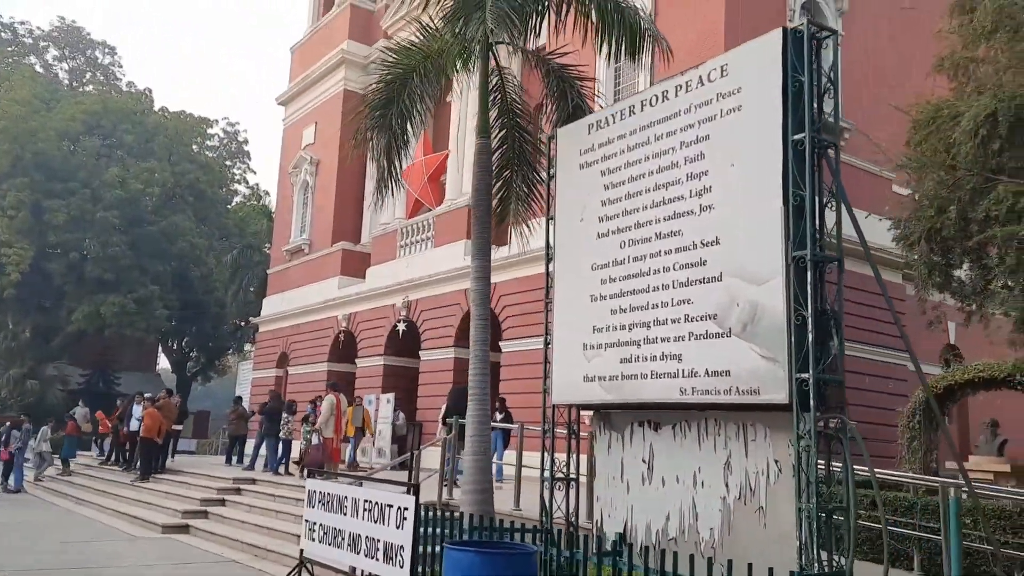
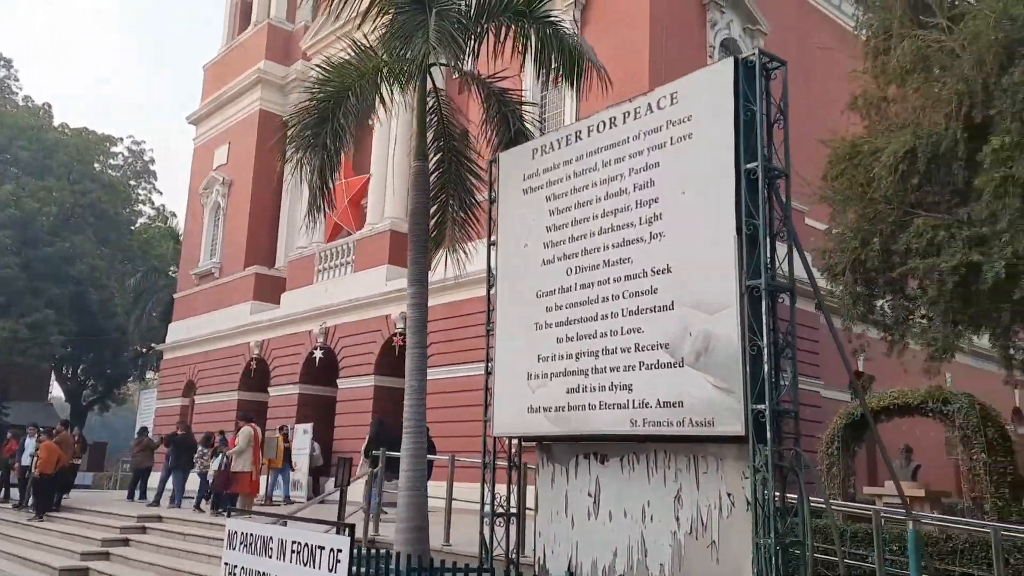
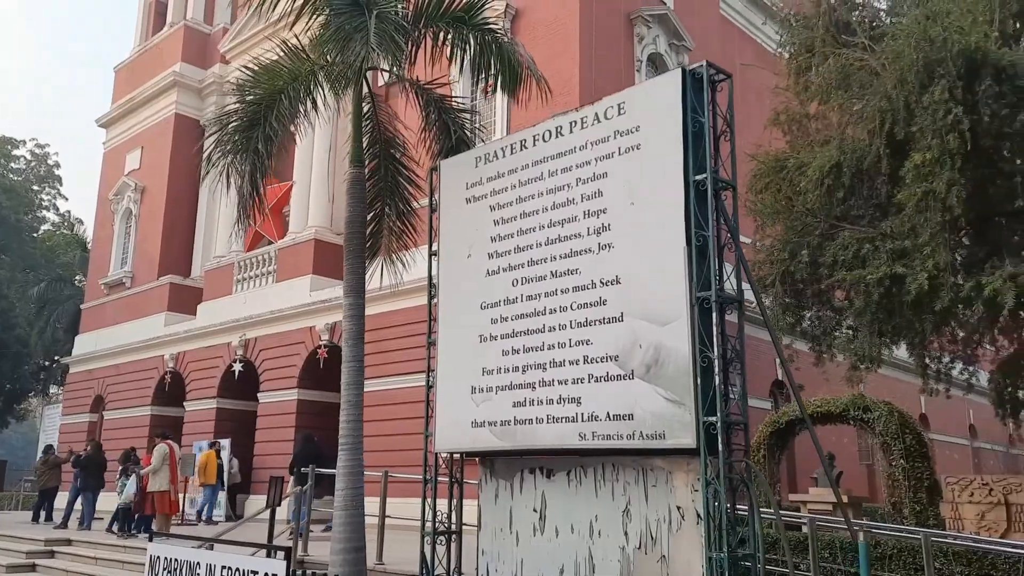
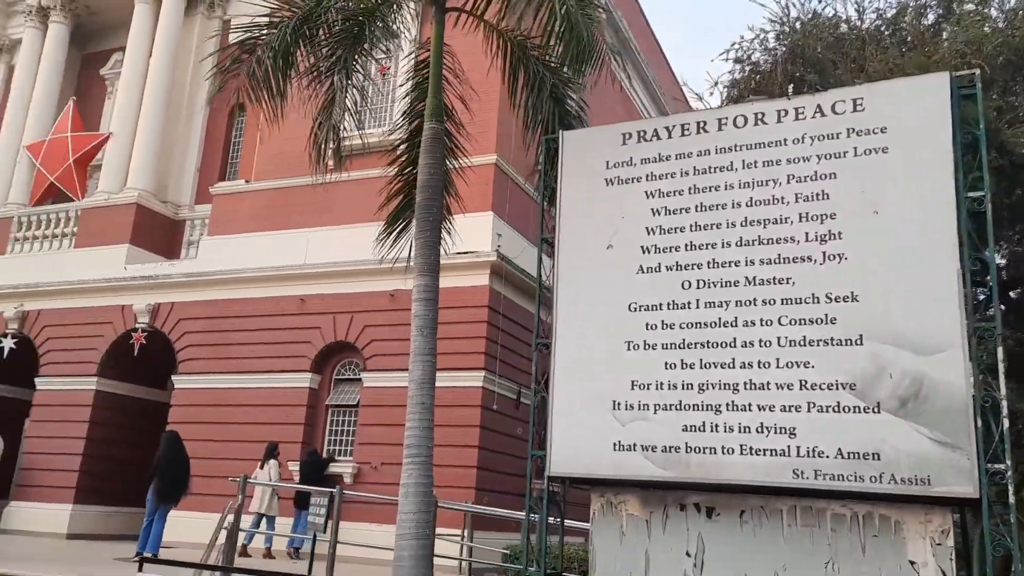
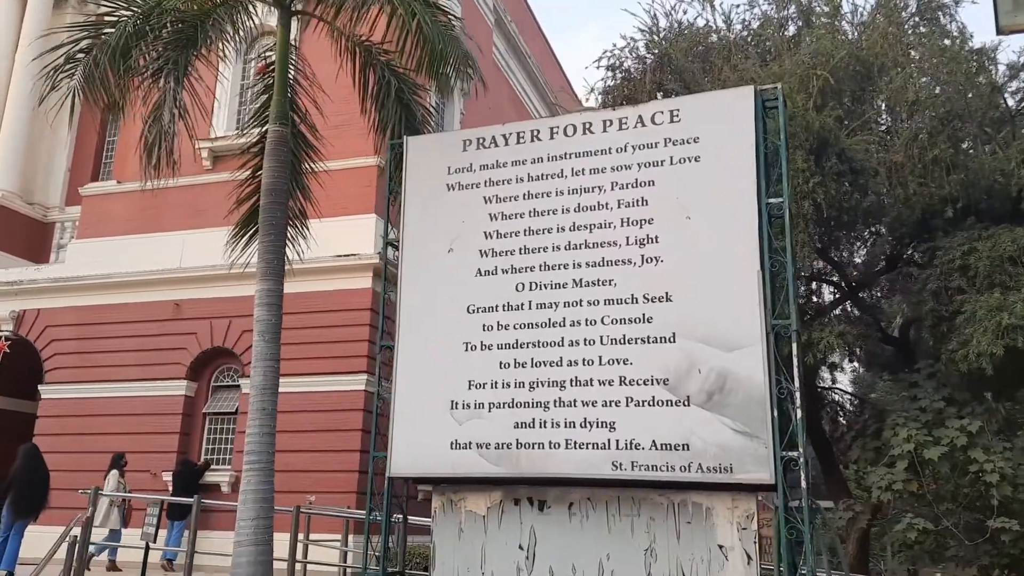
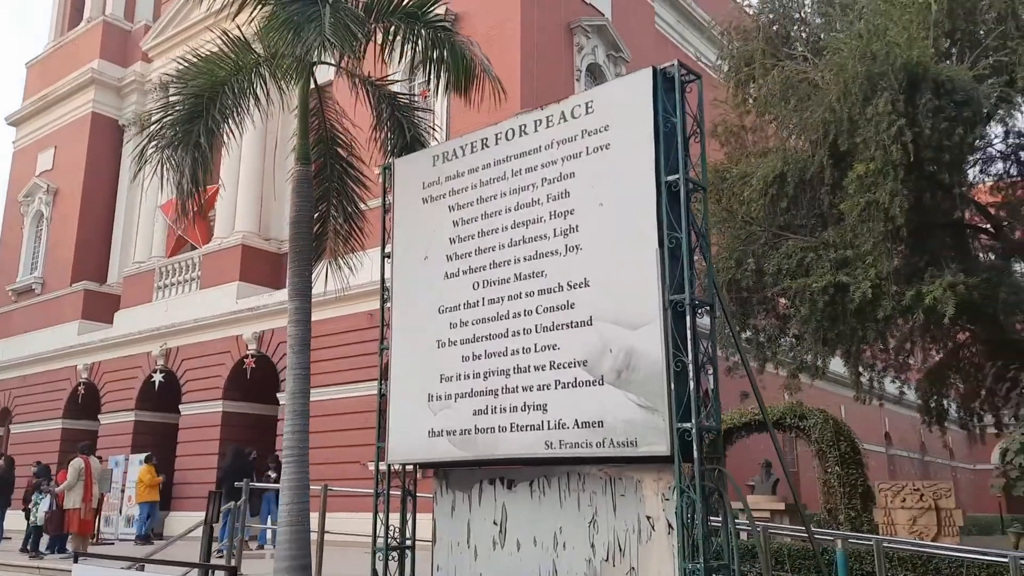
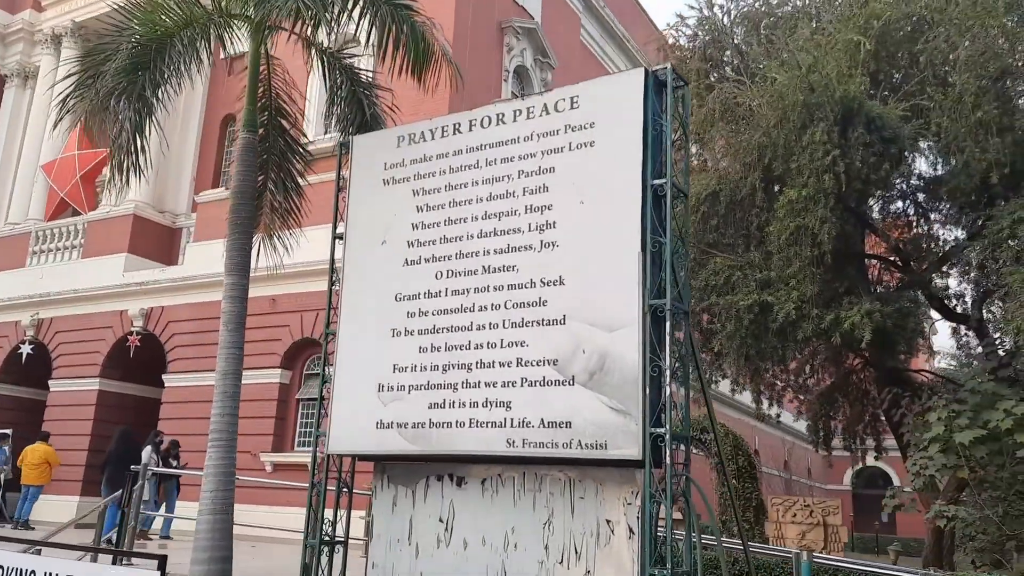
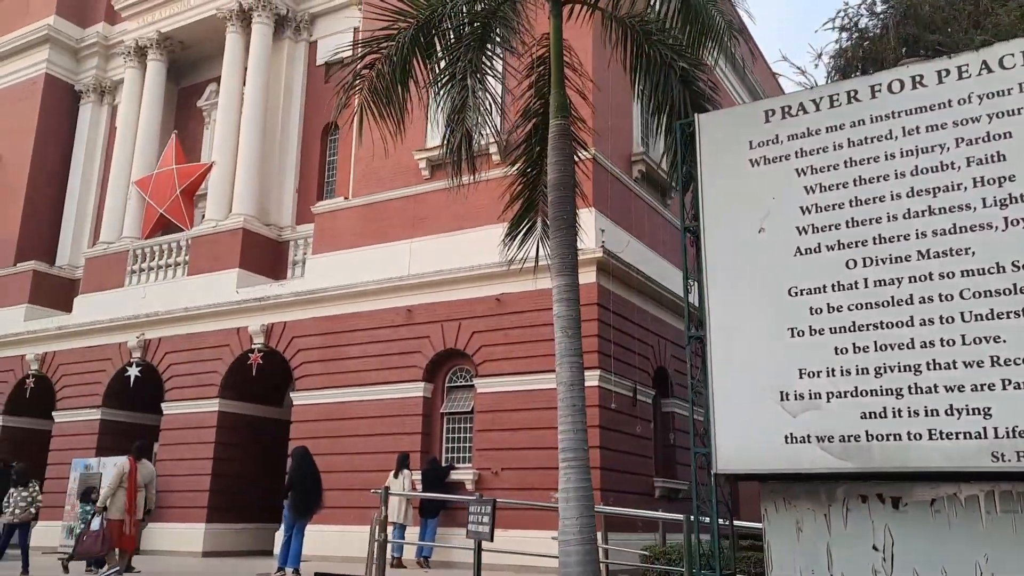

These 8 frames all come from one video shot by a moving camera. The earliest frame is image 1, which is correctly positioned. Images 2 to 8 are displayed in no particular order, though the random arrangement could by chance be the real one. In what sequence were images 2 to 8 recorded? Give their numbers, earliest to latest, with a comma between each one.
2, 3, 6, 7, 5, 4, 8
